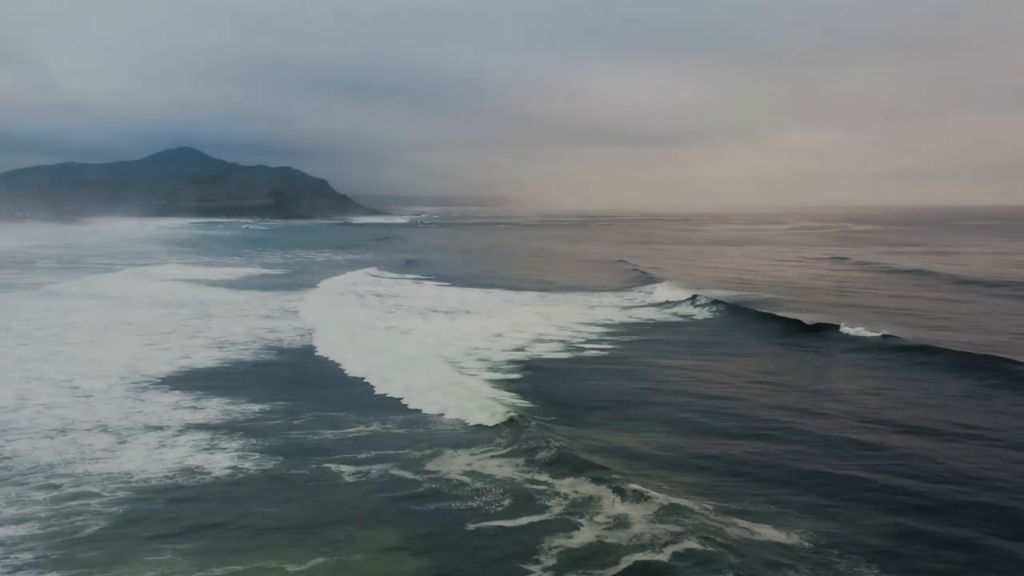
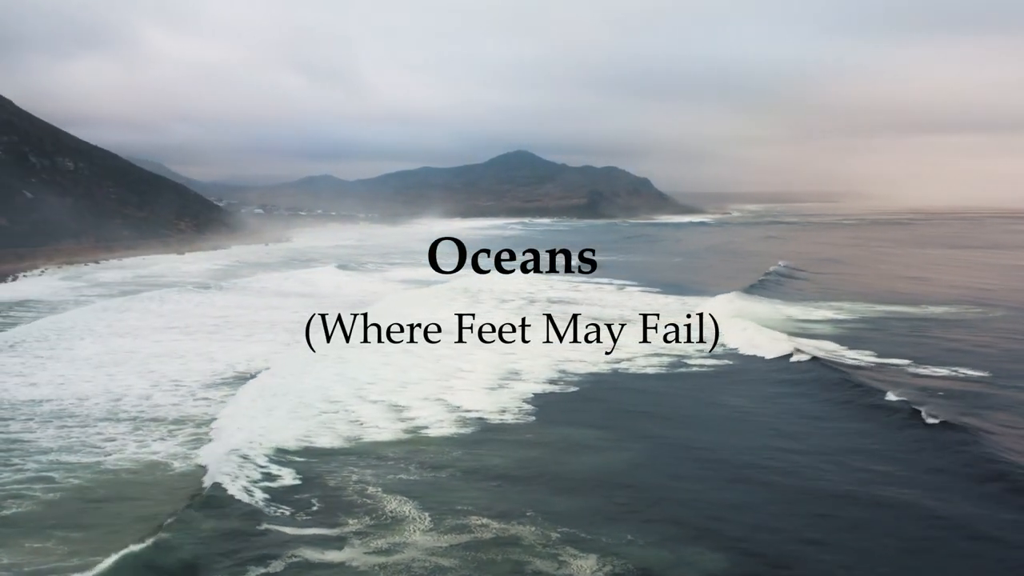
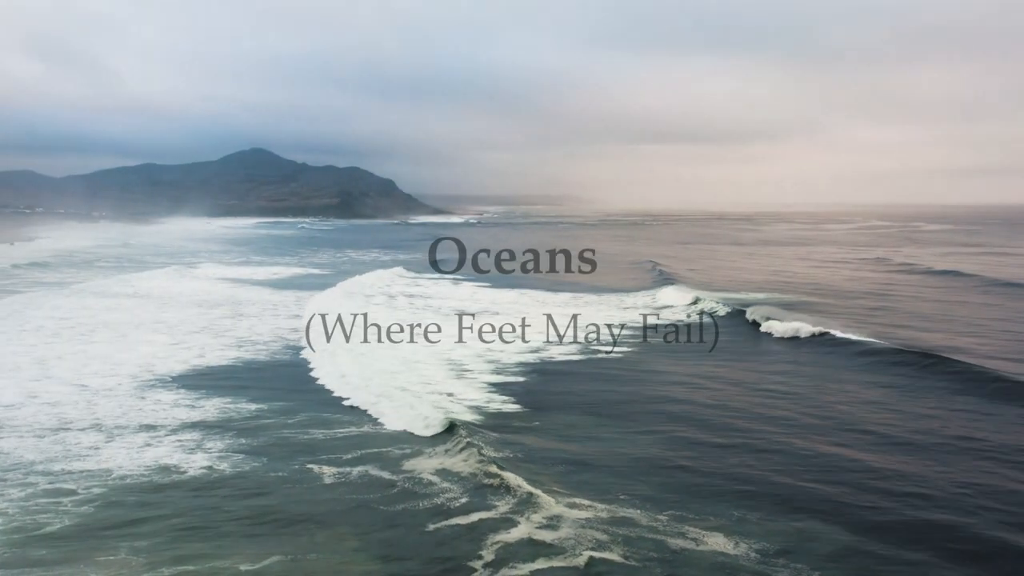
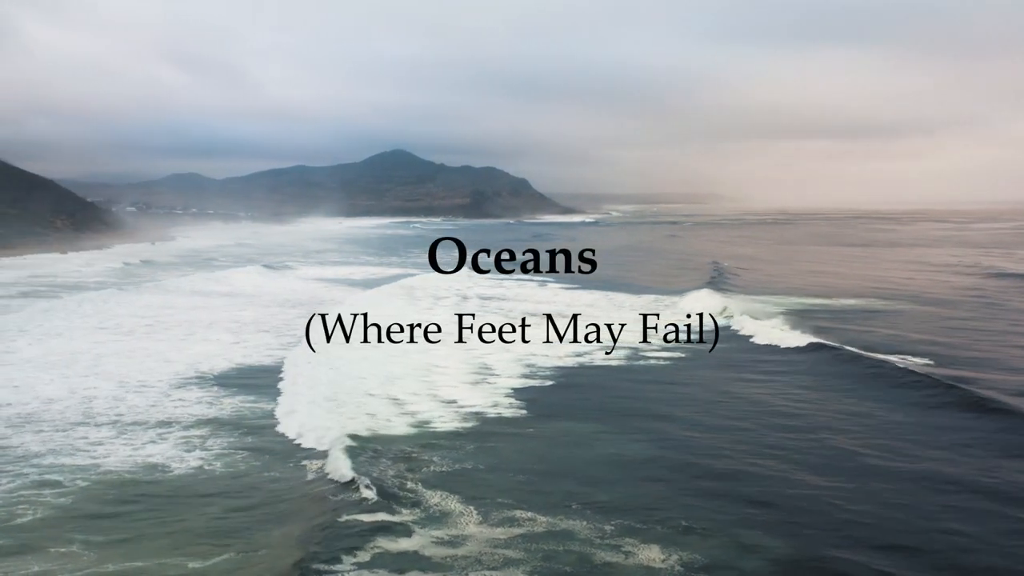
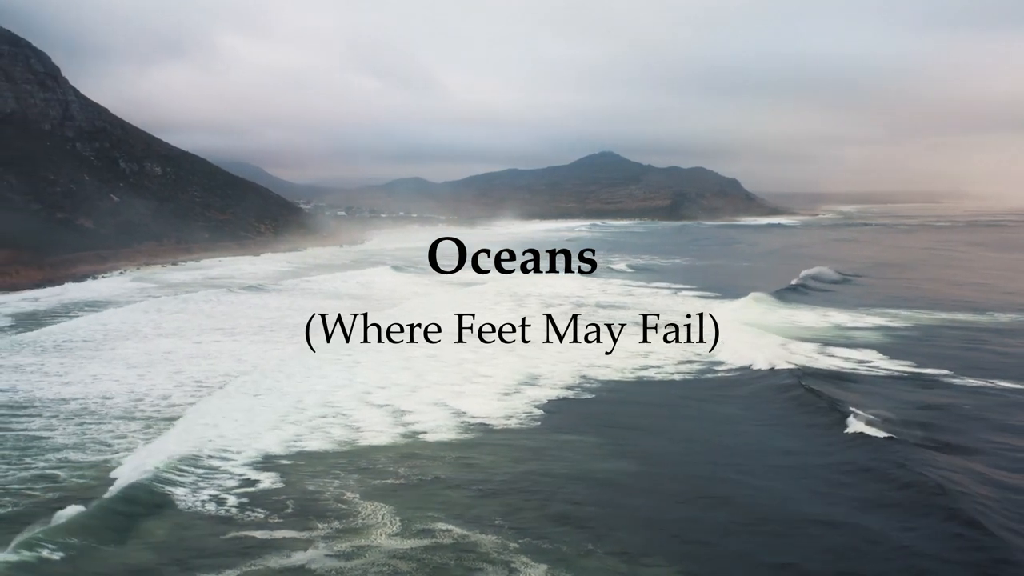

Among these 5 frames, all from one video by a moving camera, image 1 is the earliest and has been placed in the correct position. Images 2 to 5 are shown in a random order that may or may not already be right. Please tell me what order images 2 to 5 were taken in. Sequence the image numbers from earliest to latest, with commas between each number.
3, 4, 2, 5
